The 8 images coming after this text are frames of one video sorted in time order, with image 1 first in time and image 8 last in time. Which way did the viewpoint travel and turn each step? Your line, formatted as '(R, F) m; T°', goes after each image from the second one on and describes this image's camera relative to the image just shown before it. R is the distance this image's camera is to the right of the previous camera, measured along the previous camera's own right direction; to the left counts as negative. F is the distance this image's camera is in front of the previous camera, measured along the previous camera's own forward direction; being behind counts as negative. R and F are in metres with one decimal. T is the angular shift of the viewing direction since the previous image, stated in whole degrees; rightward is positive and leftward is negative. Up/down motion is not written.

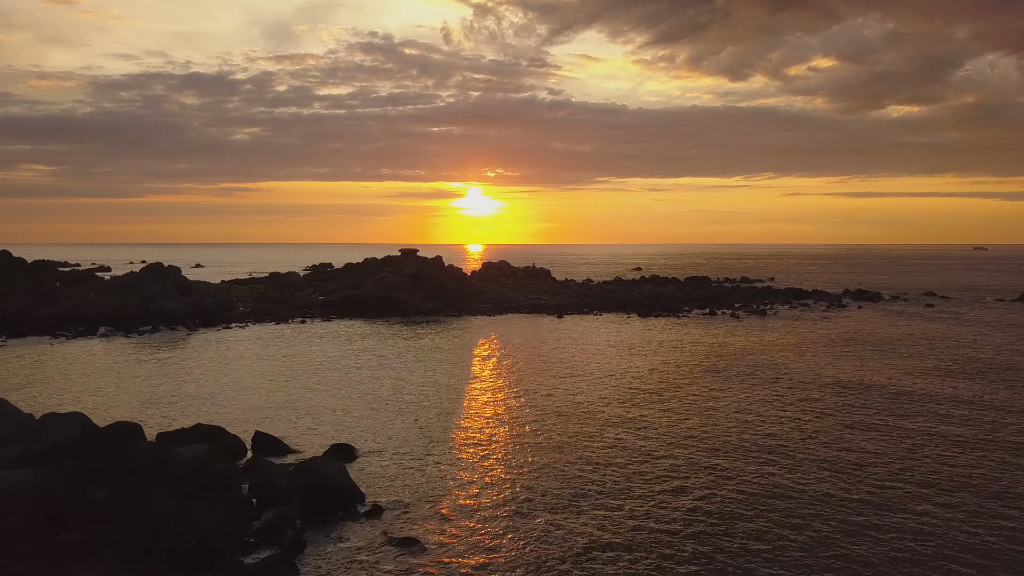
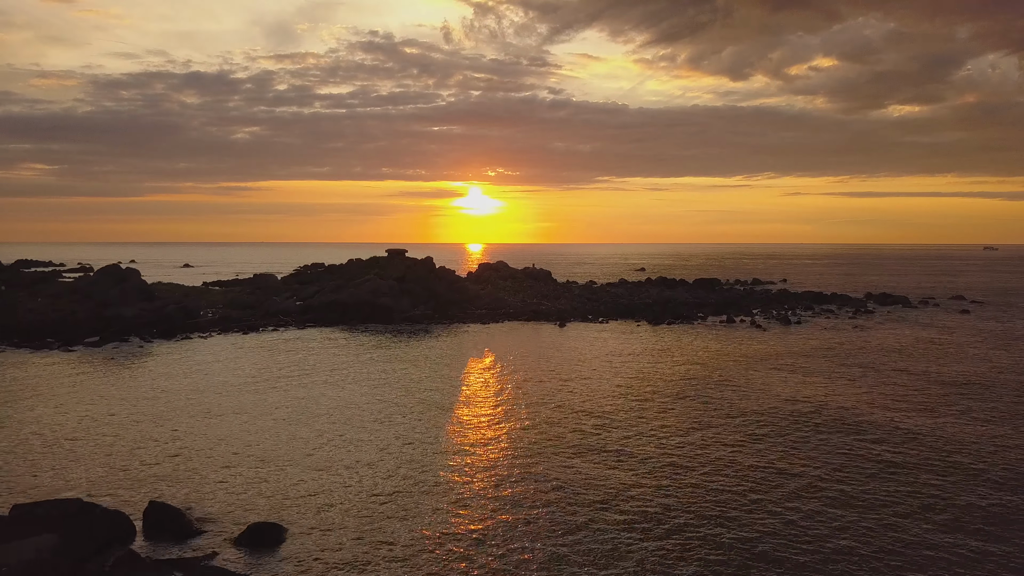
(+0.3, +5.6) m; 0°
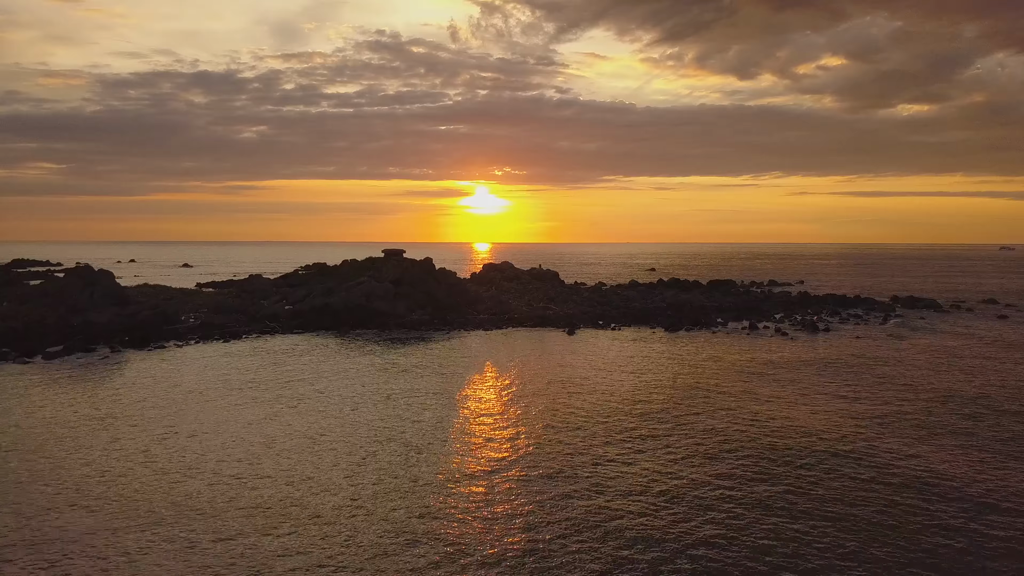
(+0.1, +3.9) m; -1°
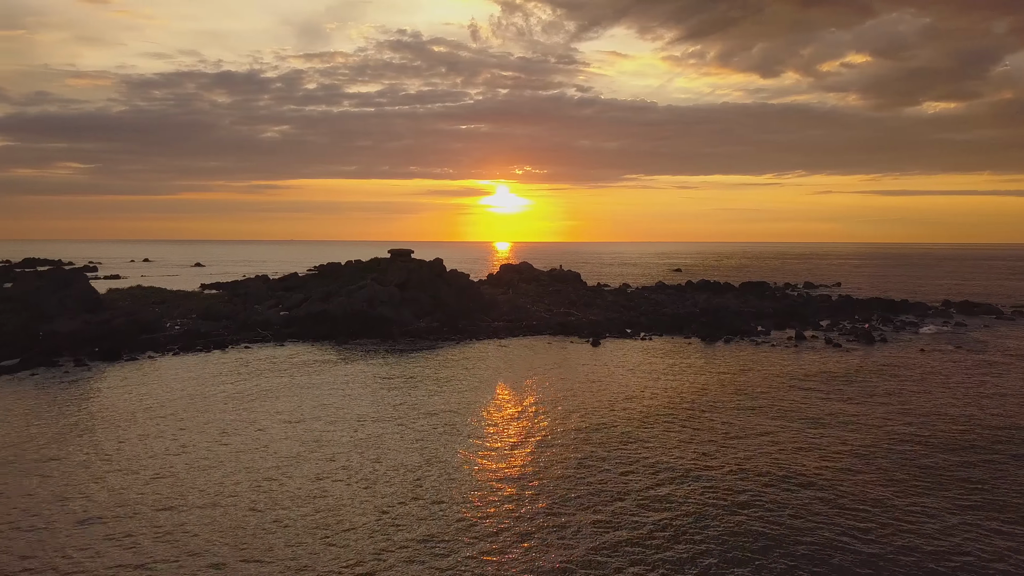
(+0.2, +5.2) m; -2°
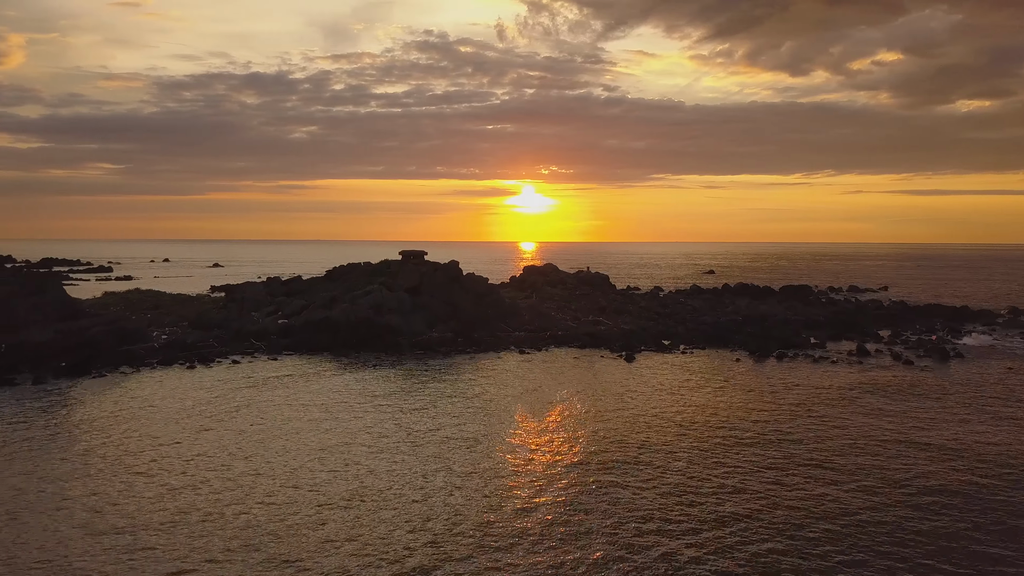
(+0.1, +5.1) m; -2°
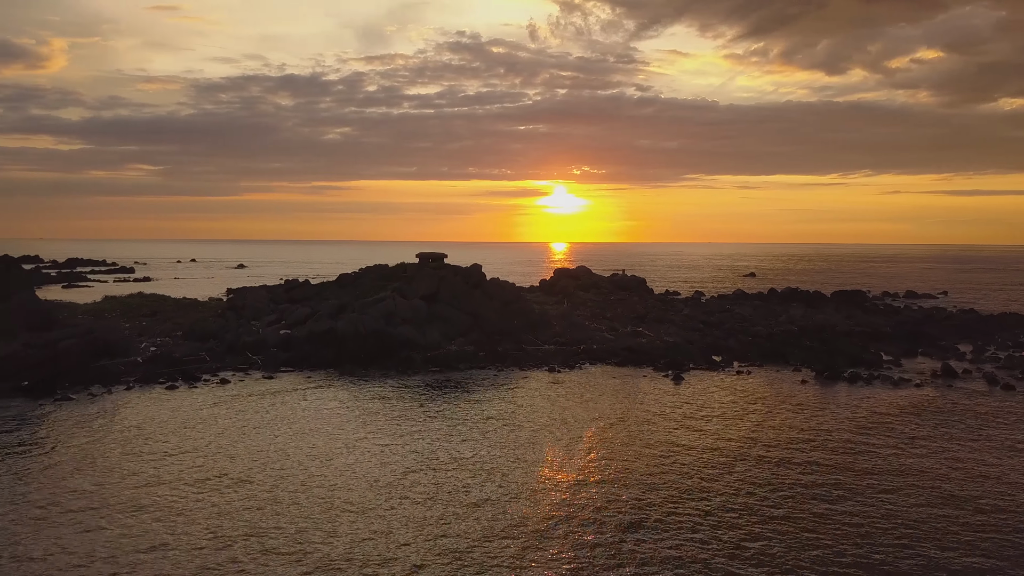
(+0.1, +5.1) m; -3°
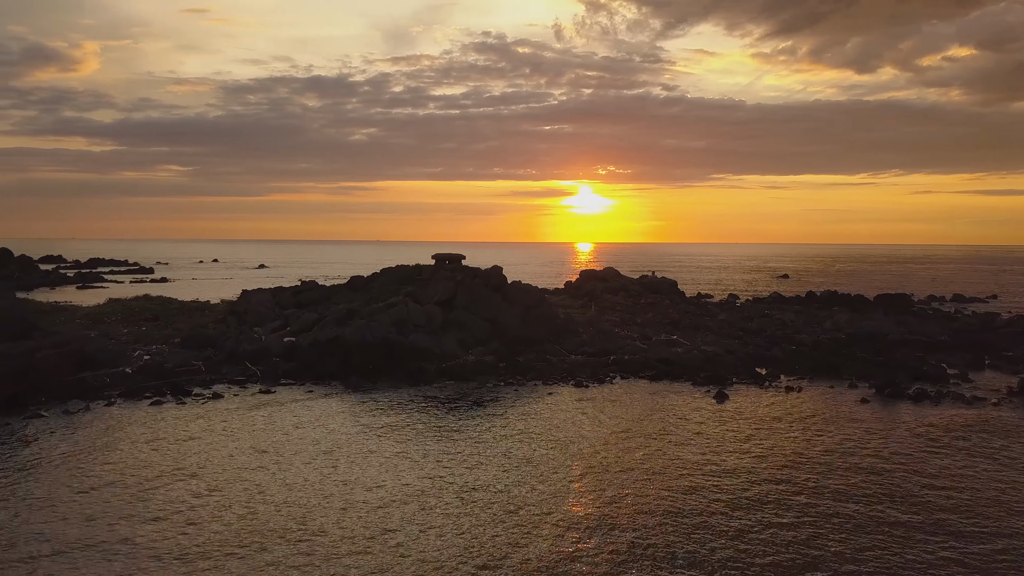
(+0.1, +3.4) m; -2°
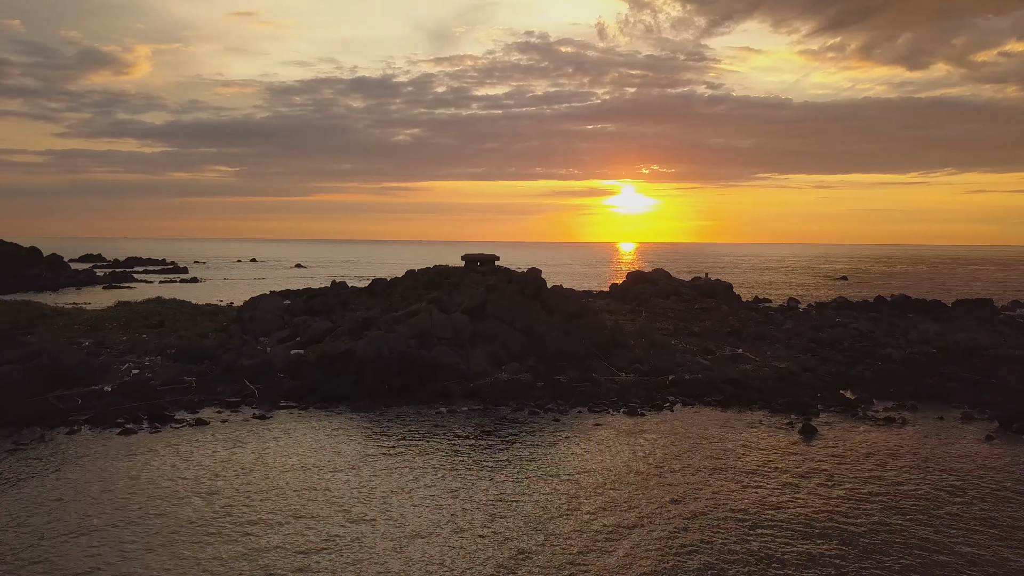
(0.0, +5.1) m; -4°
